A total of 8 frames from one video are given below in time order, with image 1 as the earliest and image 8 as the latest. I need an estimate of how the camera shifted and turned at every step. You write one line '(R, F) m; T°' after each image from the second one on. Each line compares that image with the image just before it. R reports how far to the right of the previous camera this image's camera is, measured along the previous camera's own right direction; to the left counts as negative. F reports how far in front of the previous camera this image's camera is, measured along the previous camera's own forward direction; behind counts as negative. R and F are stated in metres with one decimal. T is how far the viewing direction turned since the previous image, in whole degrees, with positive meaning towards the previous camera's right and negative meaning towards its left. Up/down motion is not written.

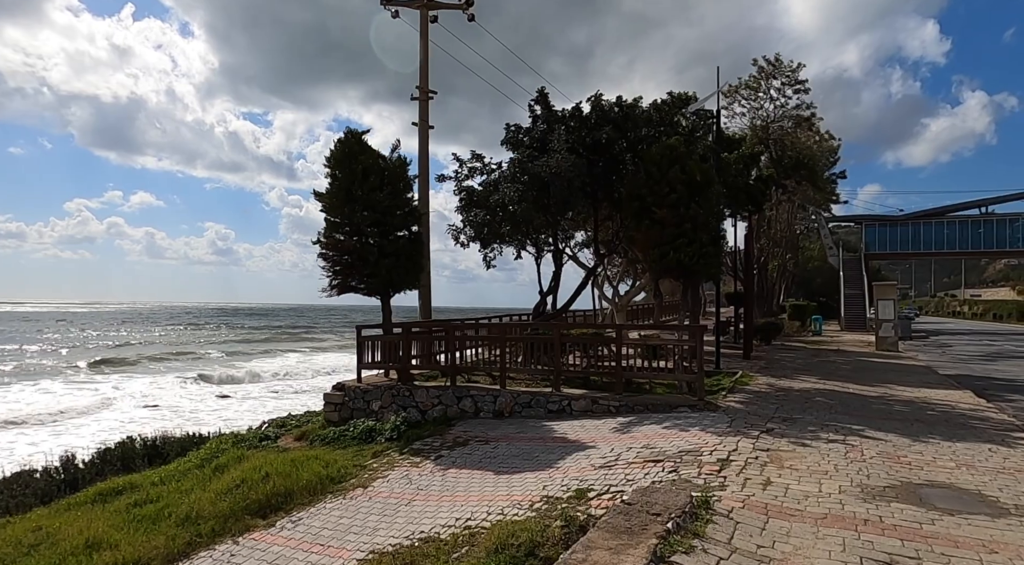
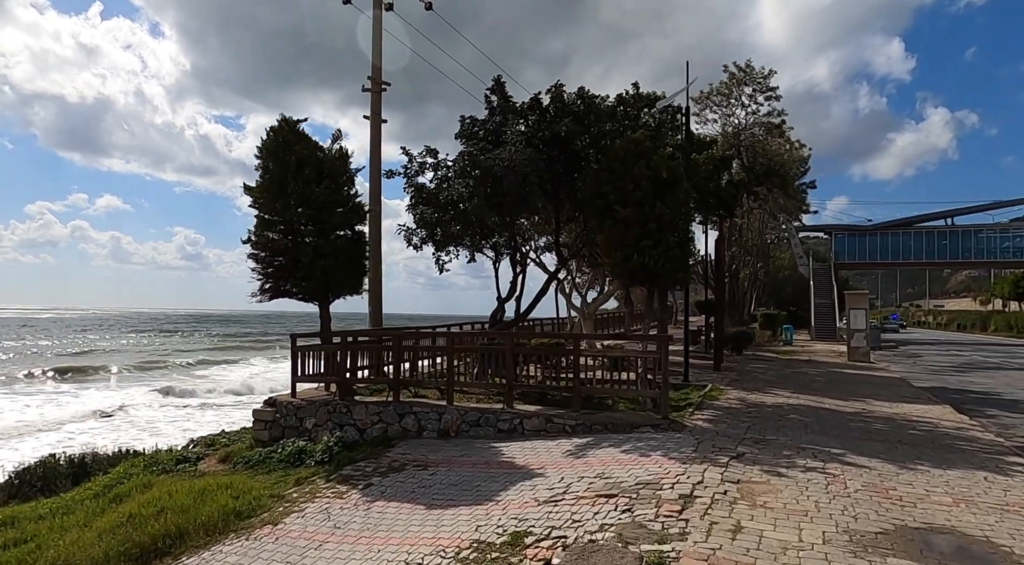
(+0.5, +1.1) m; +2°
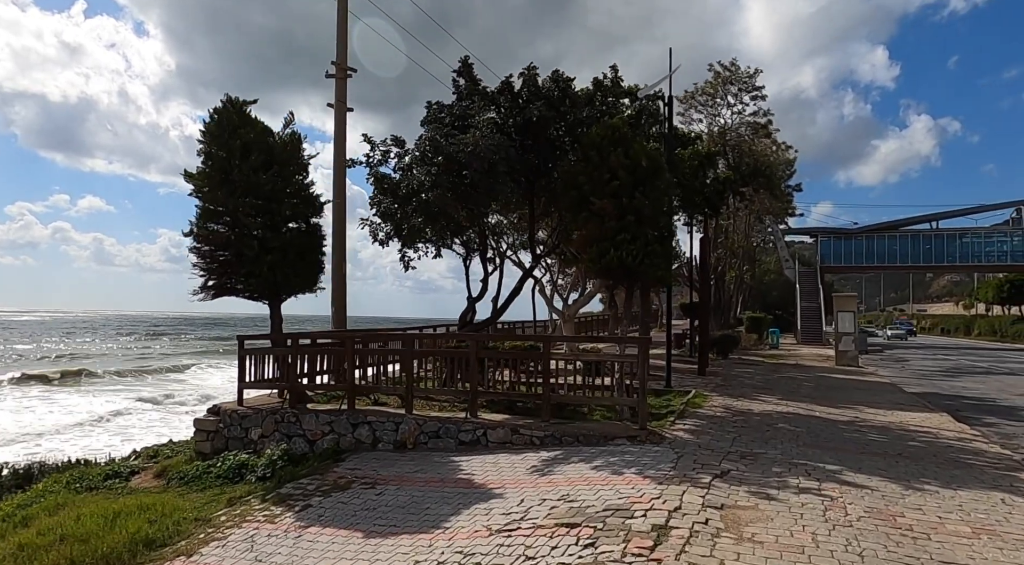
(+0.4, +1.0) m; +1°
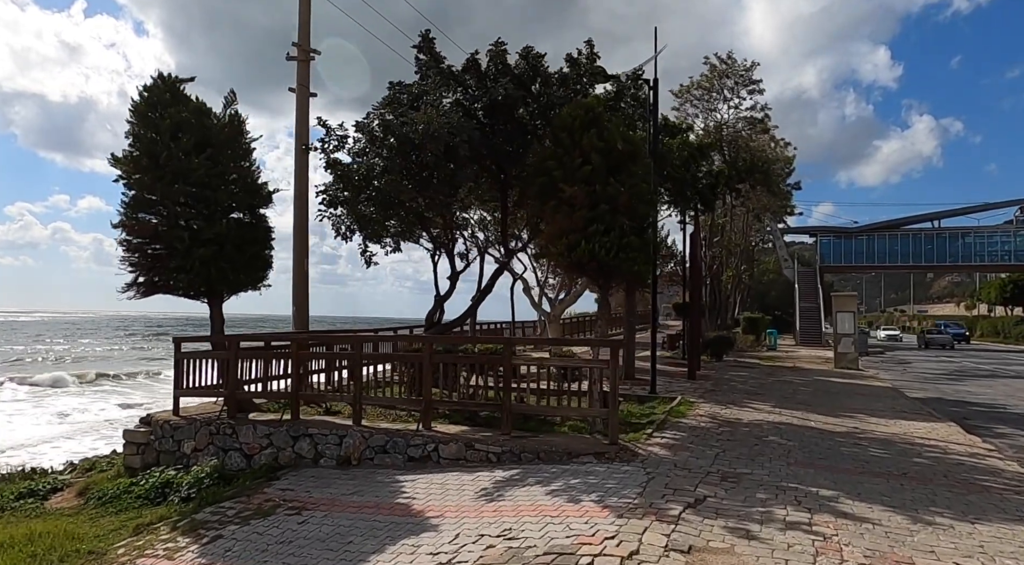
(+0.6, +1.1) m; 0°
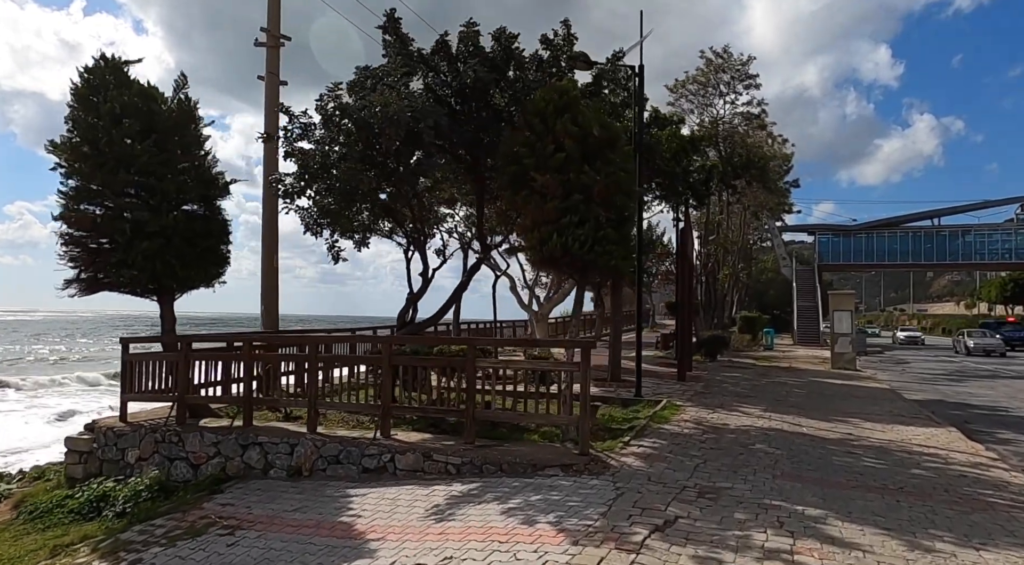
(+0.5, +0.7) m; 0°
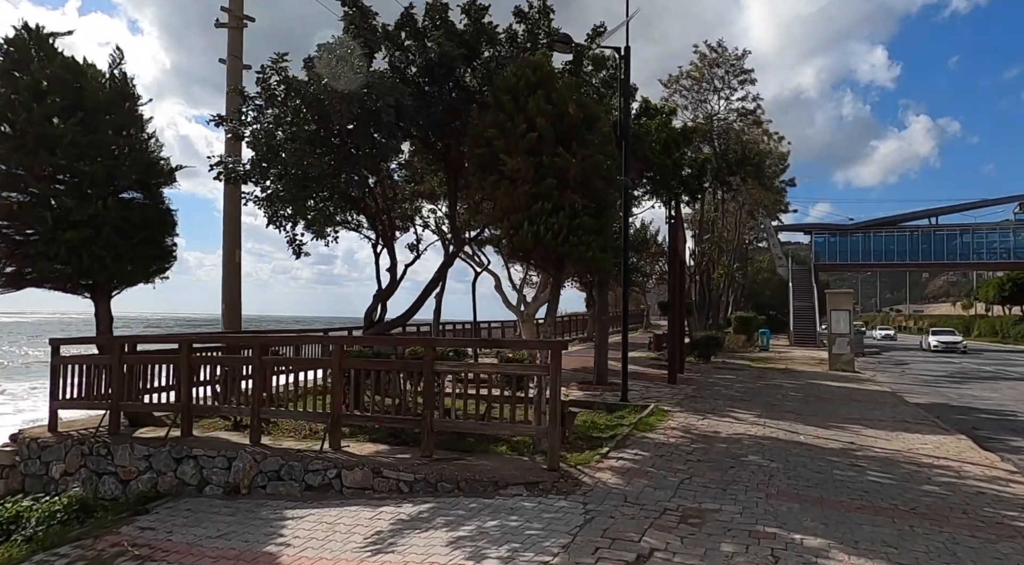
(+0.4, +0.9) m; 0°
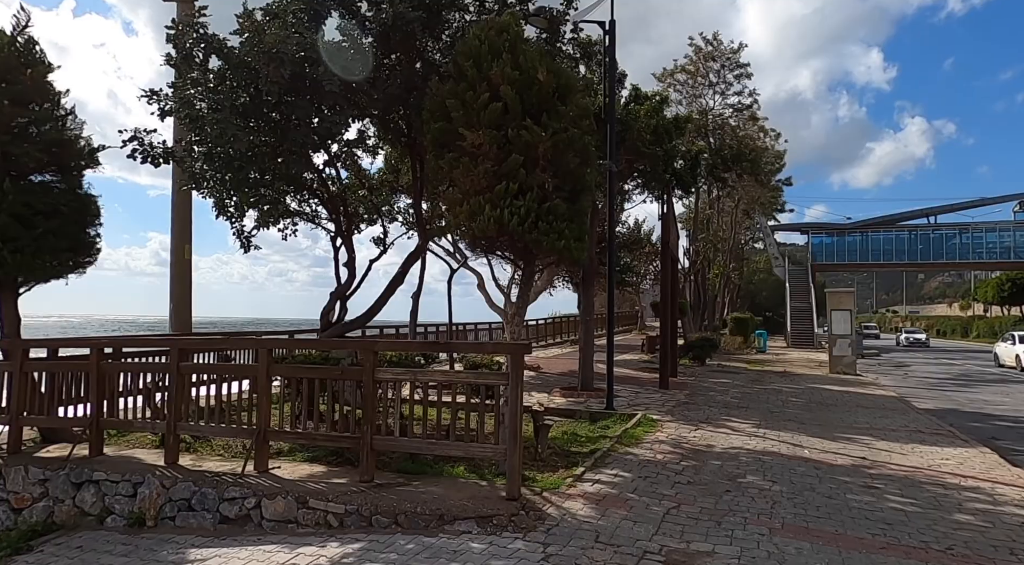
(+0.4, +1.1) m; 0°
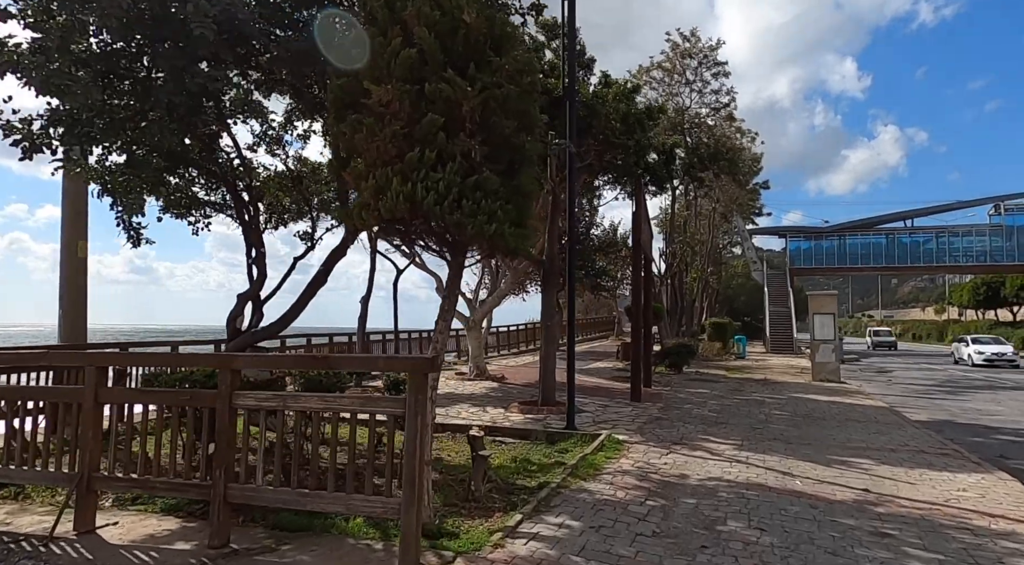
(+0.5, +1.5) m; +2°
